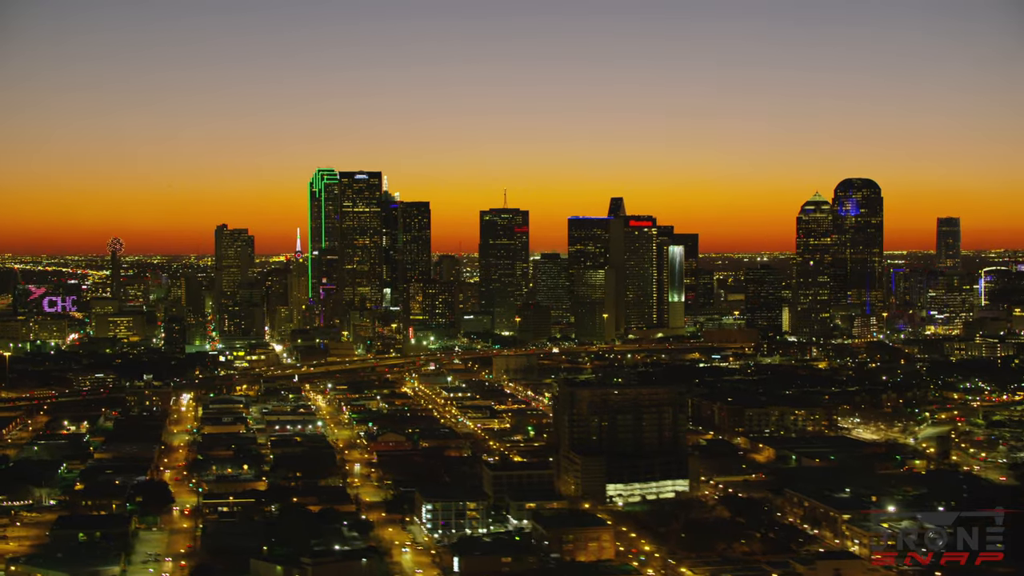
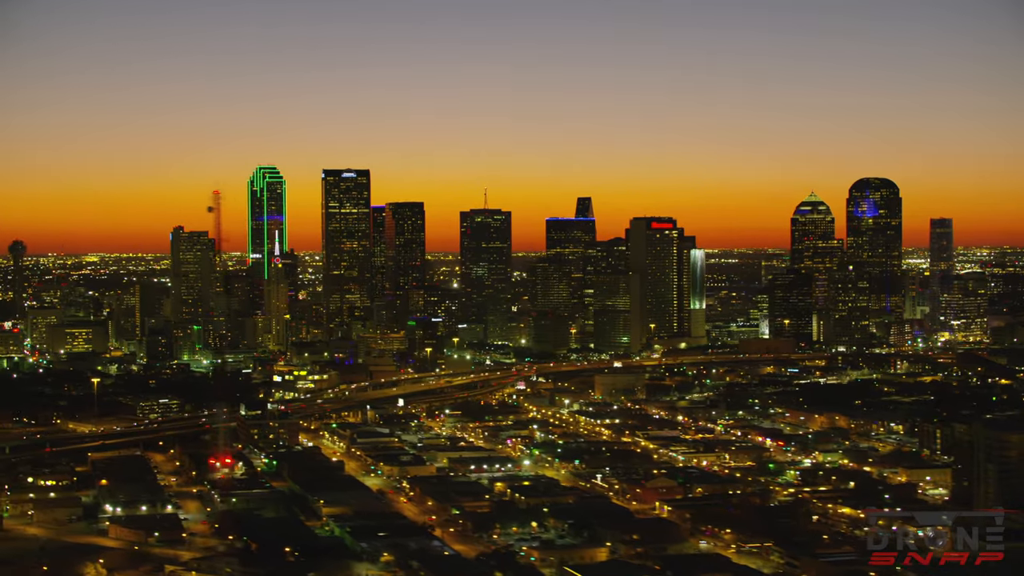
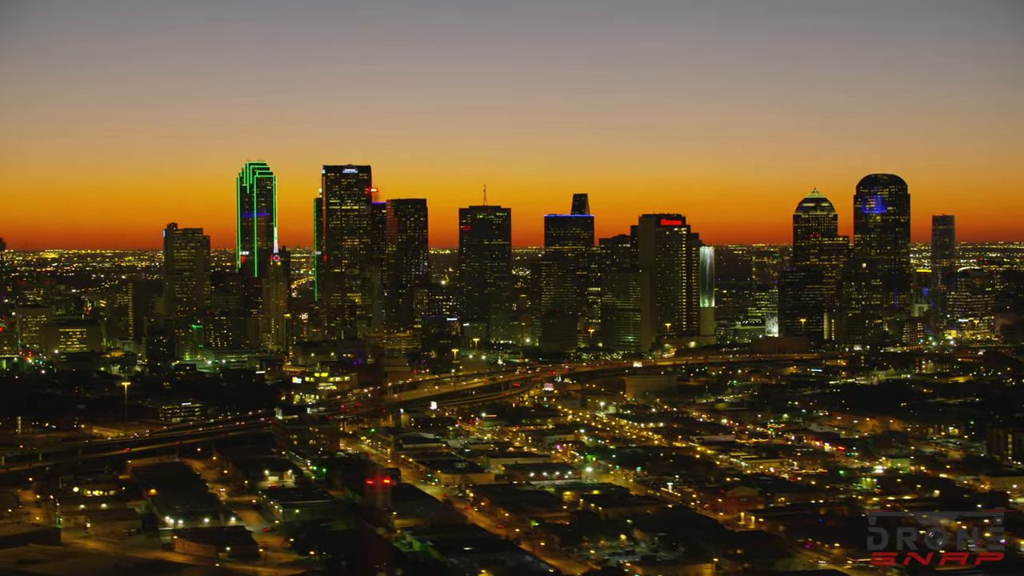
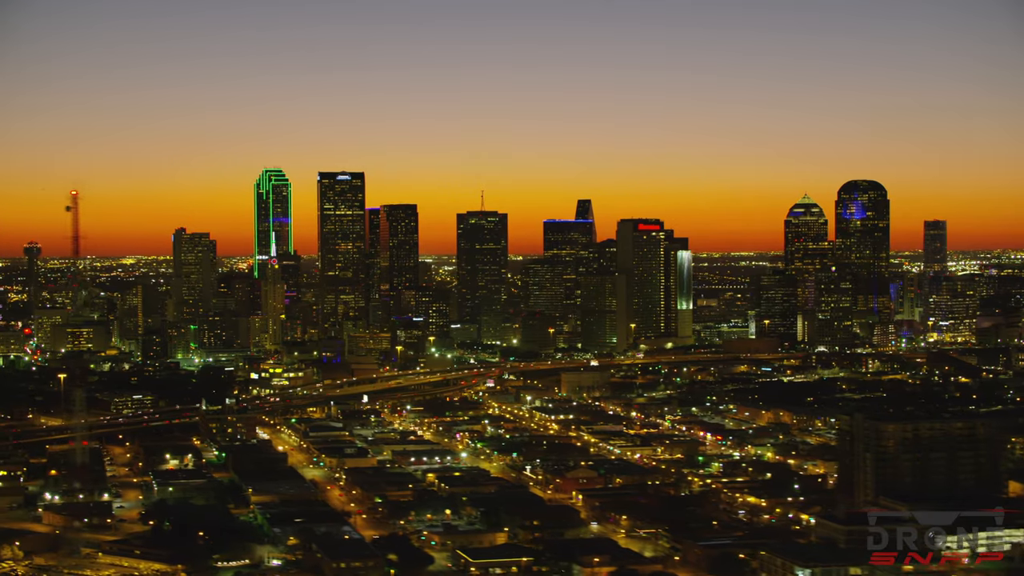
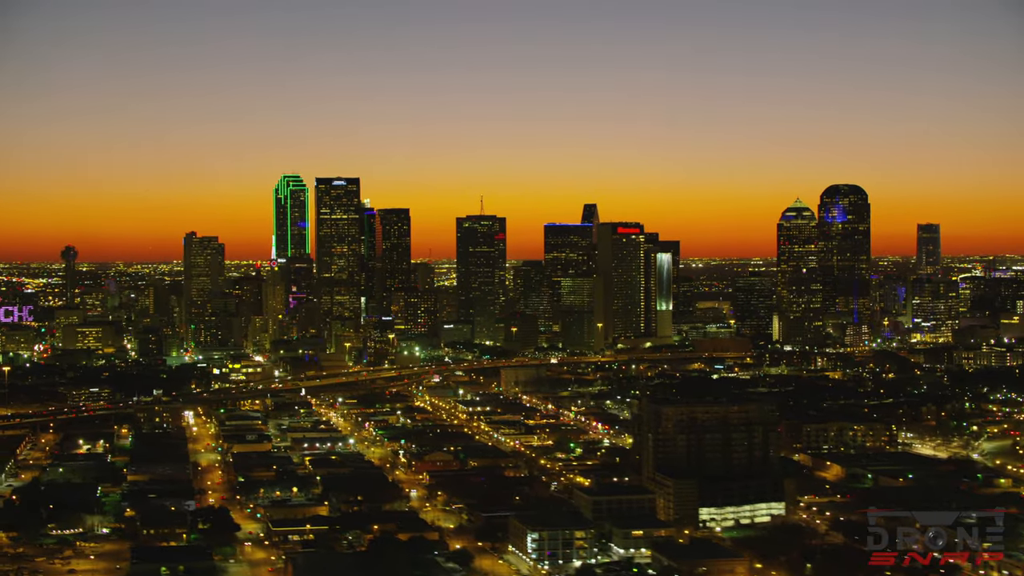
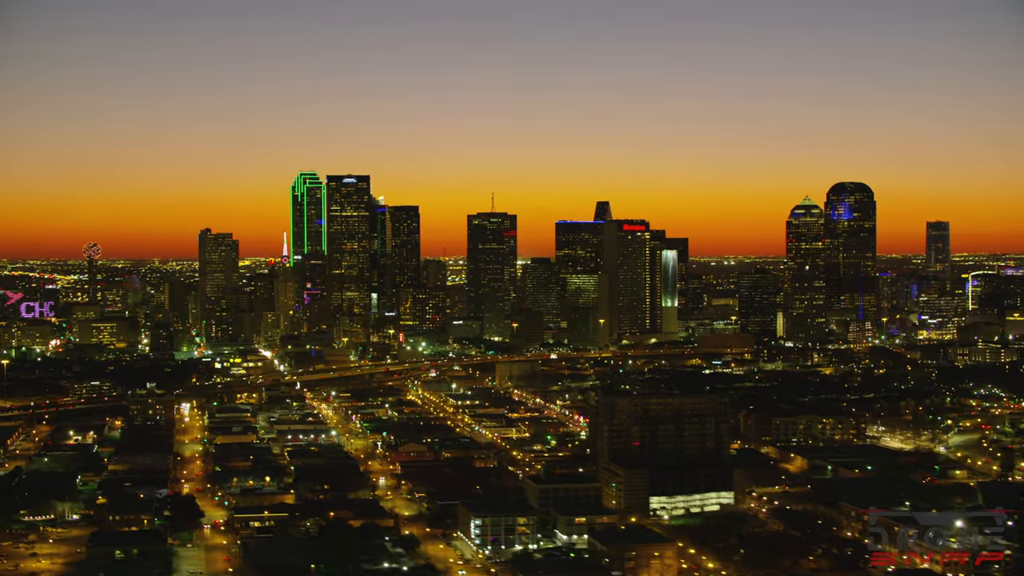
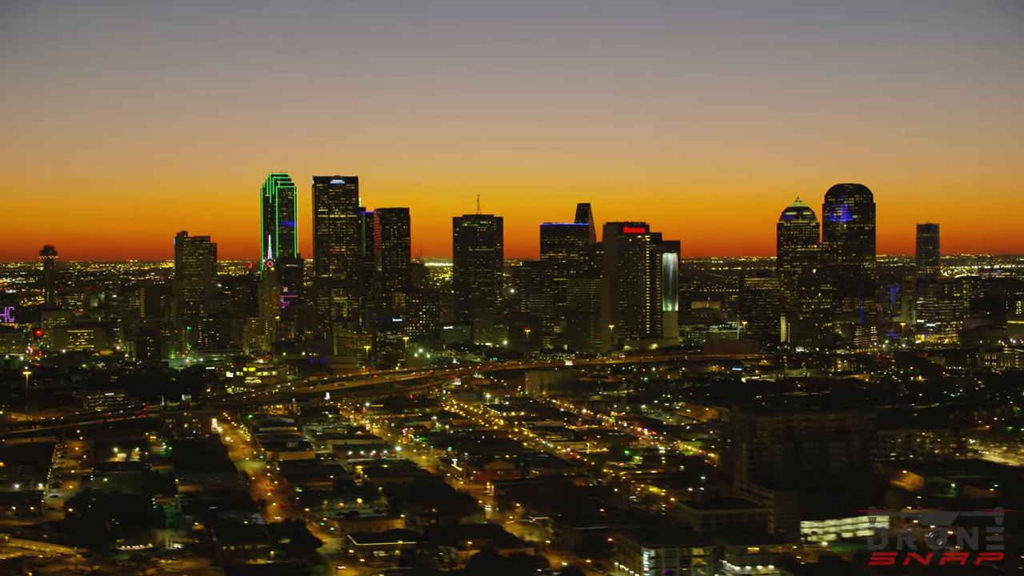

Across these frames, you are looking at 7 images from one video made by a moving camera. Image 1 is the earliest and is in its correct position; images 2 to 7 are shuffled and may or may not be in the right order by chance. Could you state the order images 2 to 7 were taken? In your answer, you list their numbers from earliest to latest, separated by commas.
6, 5, 7, 4, 2, 3
